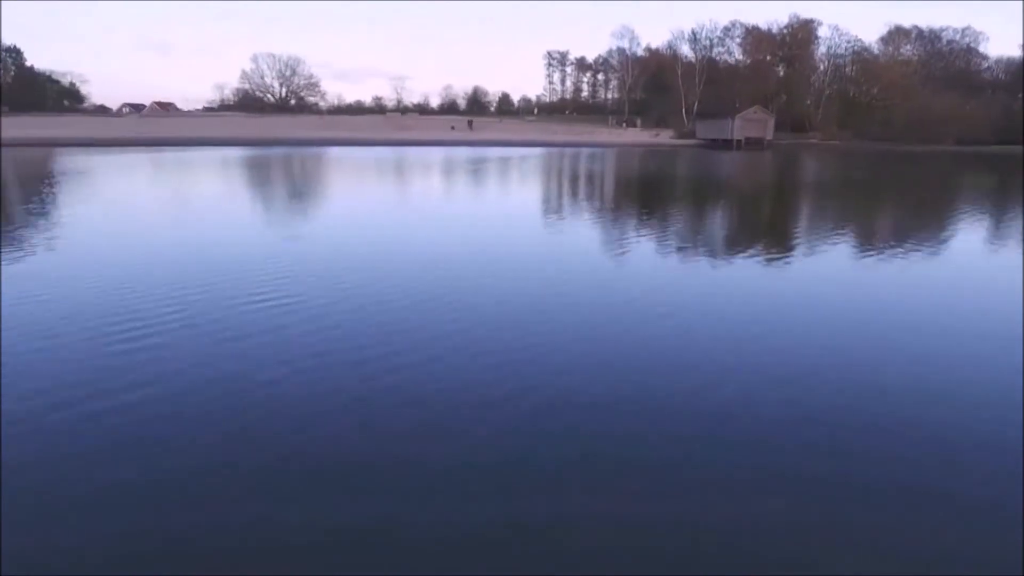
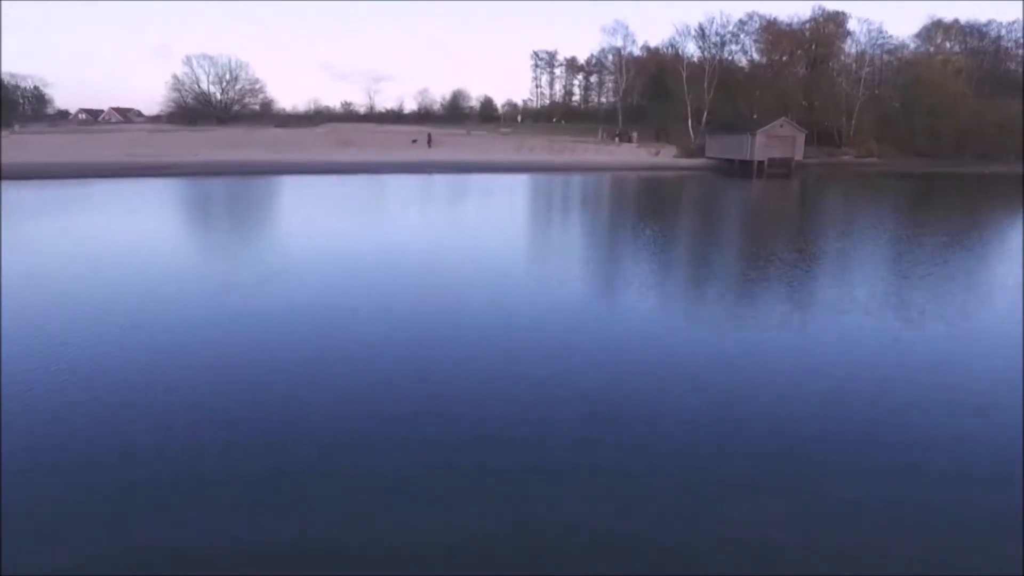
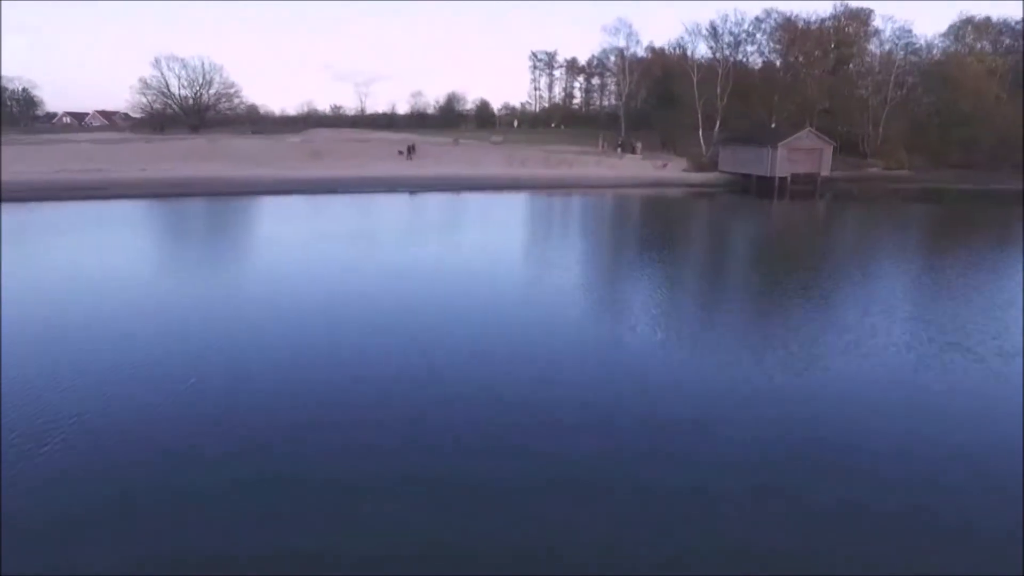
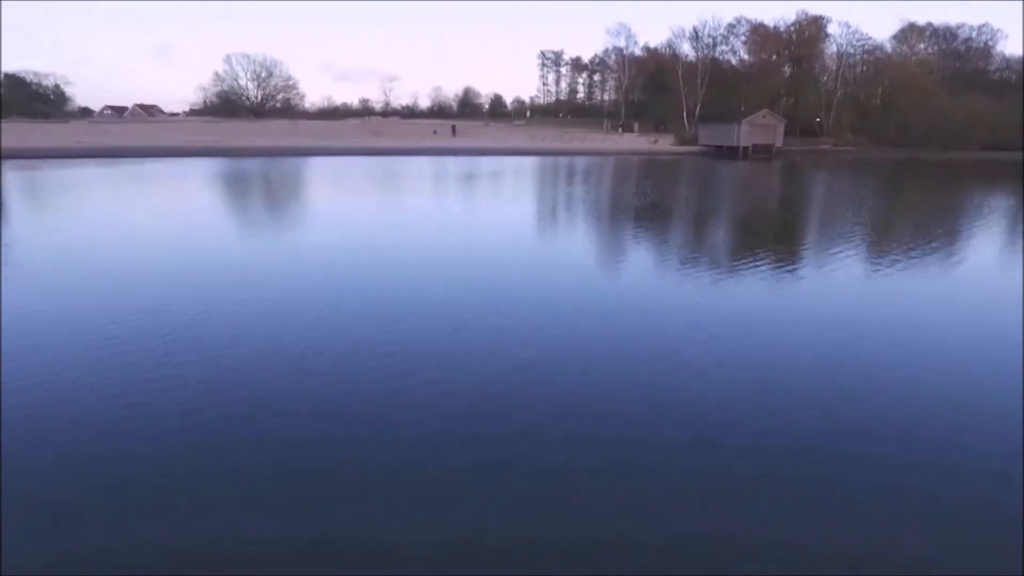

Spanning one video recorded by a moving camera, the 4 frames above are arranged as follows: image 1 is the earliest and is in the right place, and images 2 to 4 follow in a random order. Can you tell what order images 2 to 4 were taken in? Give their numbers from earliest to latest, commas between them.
4, 2, 3
